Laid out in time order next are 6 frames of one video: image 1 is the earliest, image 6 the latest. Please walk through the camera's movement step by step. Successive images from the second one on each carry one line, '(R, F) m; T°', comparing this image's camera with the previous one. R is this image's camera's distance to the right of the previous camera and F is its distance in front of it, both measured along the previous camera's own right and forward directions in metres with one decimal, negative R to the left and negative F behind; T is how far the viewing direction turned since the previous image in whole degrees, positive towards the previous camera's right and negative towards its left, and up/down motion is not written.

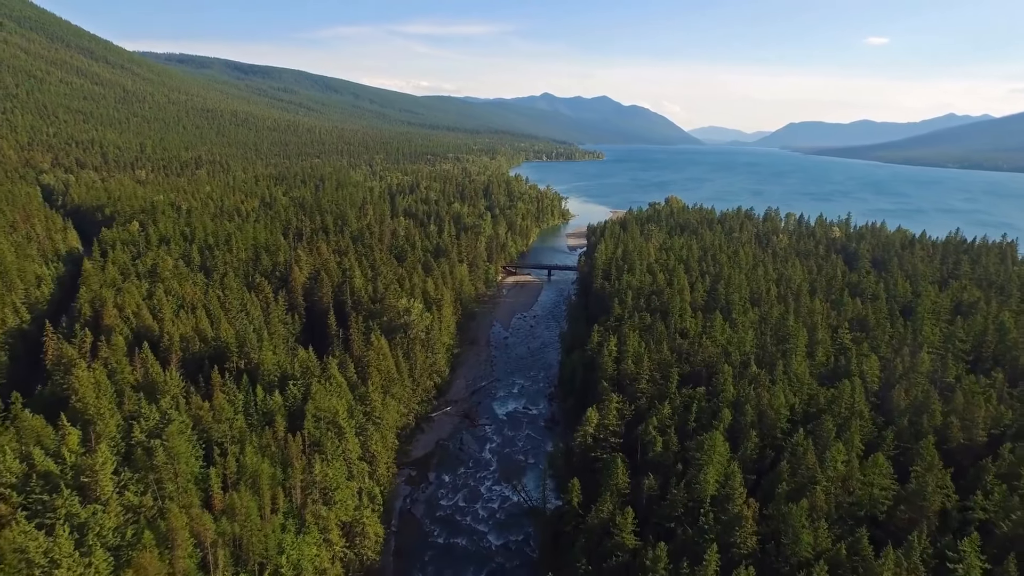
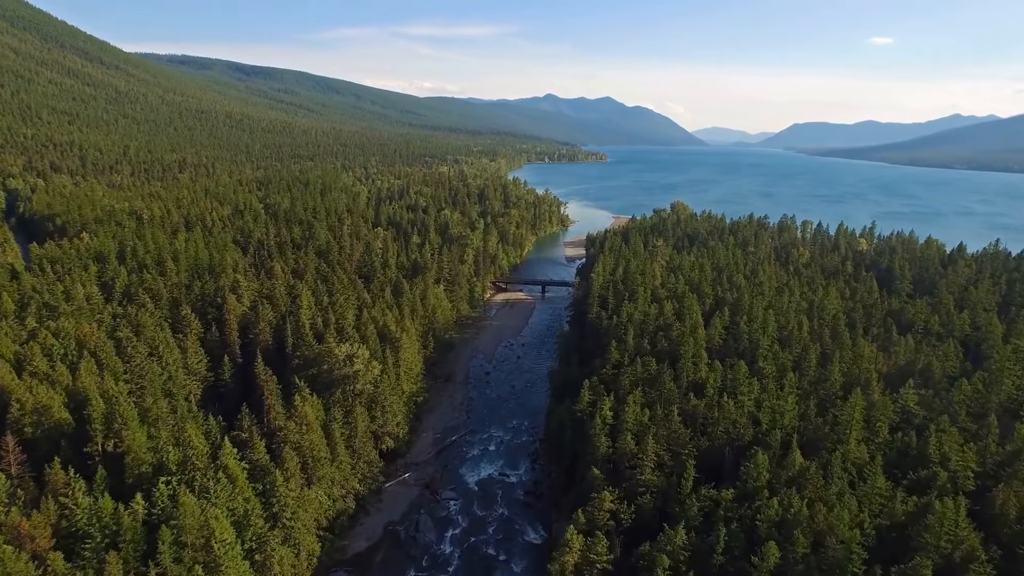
(+2.4, +9.8) m; 0°
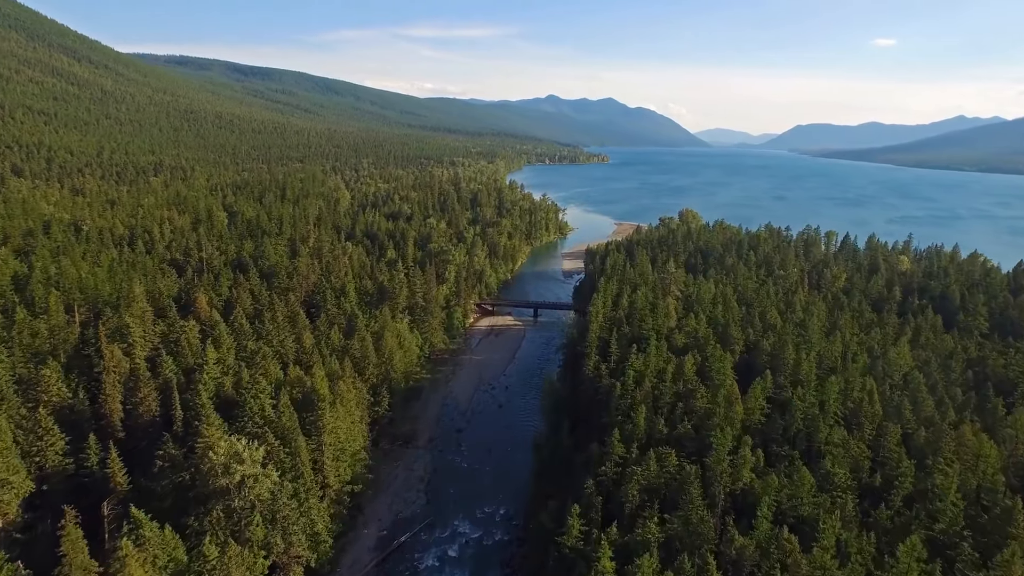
(+2.2, +11.9) m; 0°
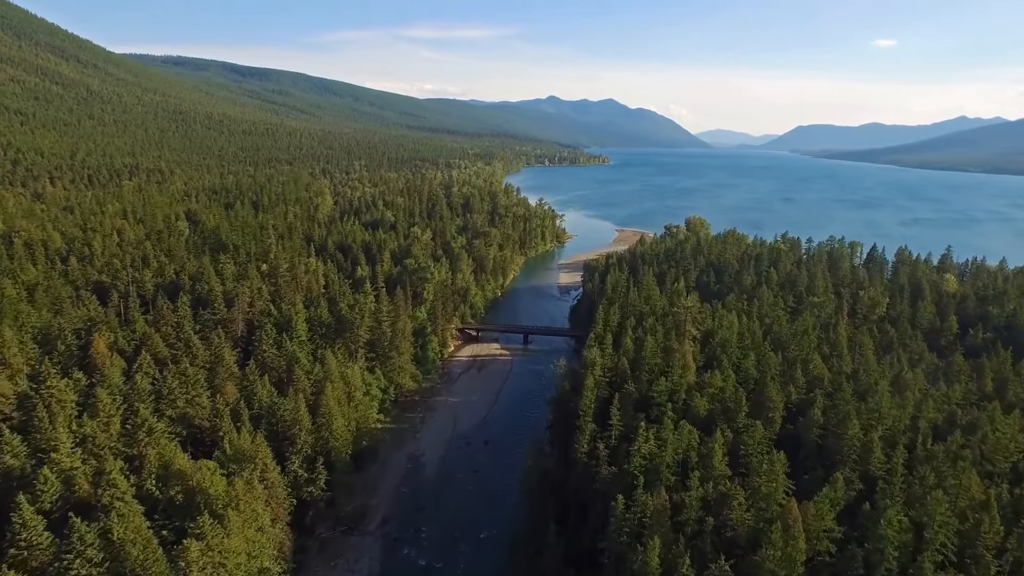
(+1.9, +10.2) m; 0°
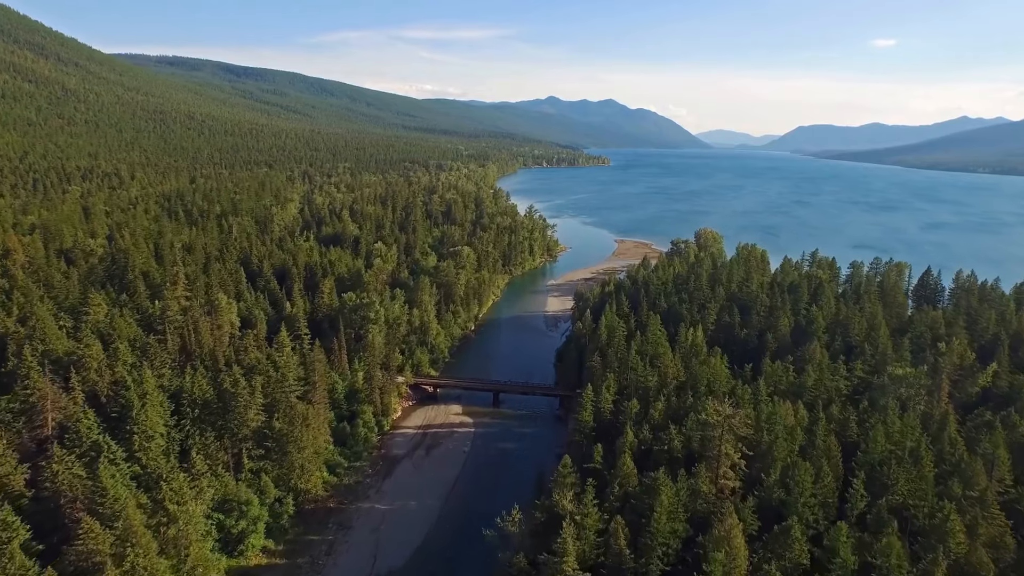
(+3.6, +16.0) m; 0°
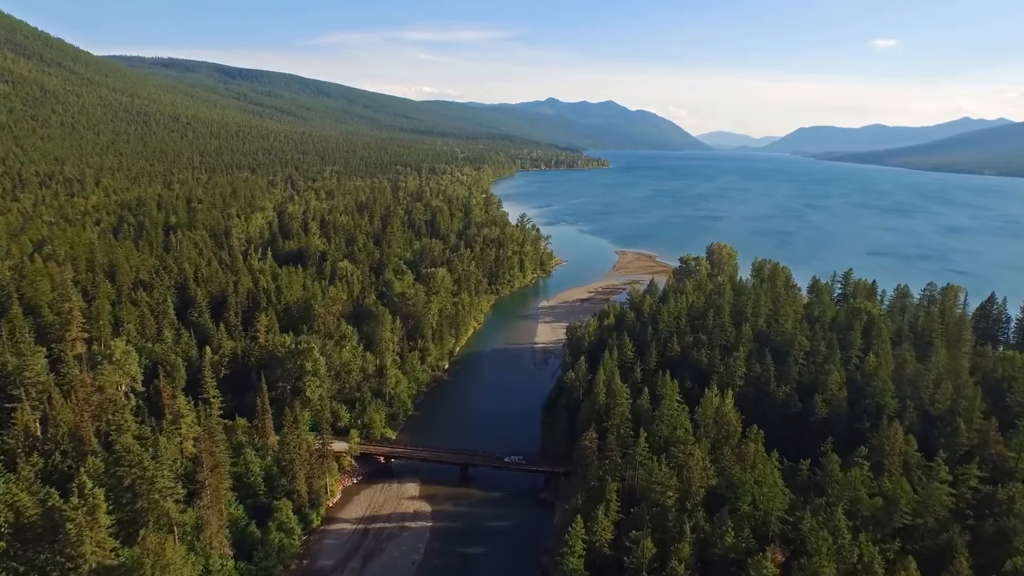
(+2.3, +11.9) m; 0°
